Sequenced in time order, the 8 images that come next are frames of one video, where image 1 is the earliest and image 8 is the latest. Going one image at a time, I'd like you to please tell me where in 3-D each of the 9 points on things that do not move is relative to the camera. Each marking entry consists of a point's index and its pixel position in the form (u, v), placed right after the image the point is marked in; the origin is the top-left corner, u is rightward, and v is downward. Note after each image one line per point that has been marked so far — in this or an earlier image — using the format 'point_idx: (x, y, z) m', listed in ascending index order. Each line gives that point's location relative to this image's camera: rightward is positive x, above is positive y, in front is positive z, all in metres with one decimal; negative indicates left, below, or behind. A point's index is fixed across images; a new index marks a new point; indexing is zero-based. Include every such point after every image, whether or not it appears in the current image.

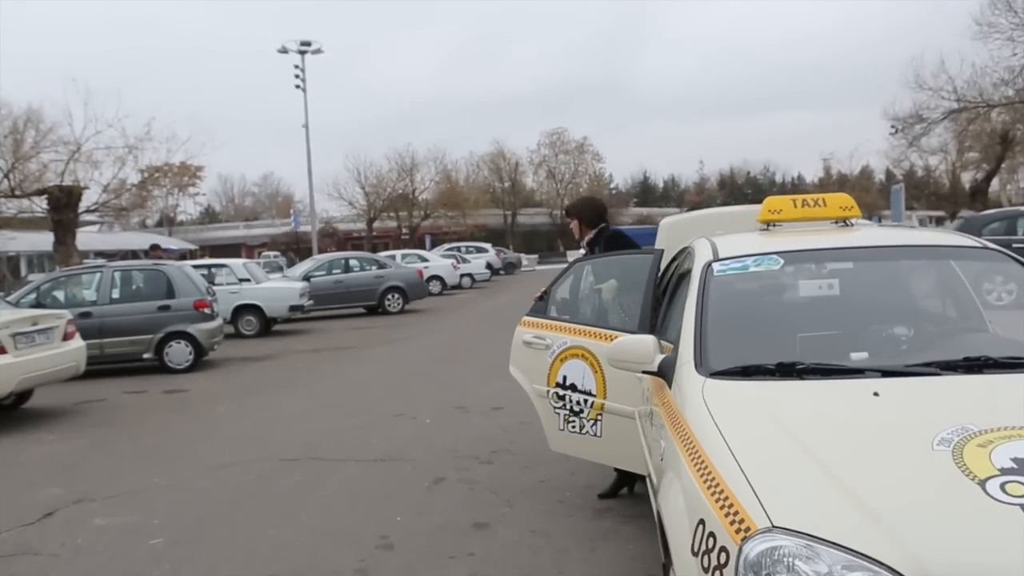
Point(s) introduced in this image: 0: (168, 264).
0: (-5.2, +0.4, +13.1) m
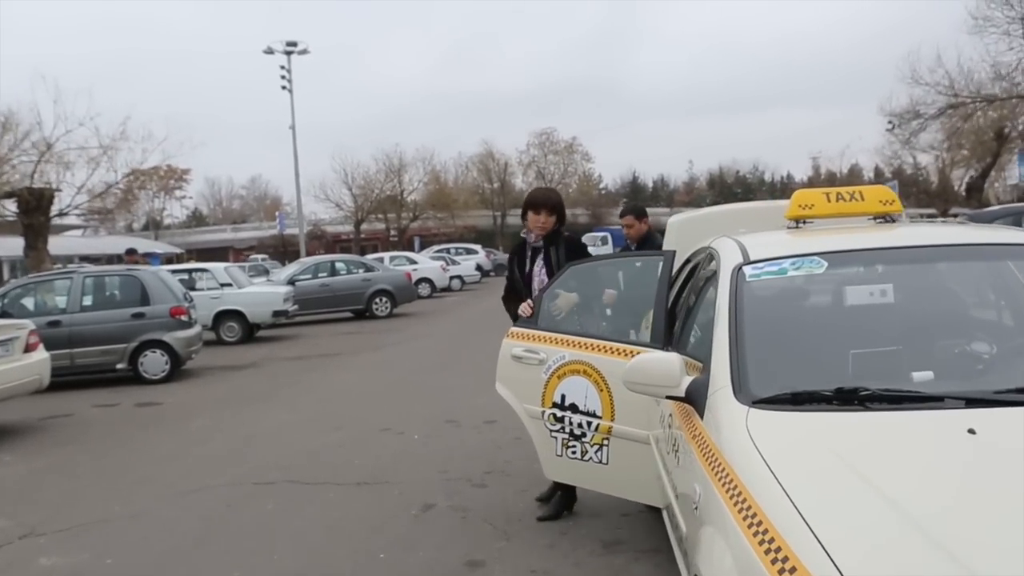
0: (-5.3, +0.3, +12.4) m
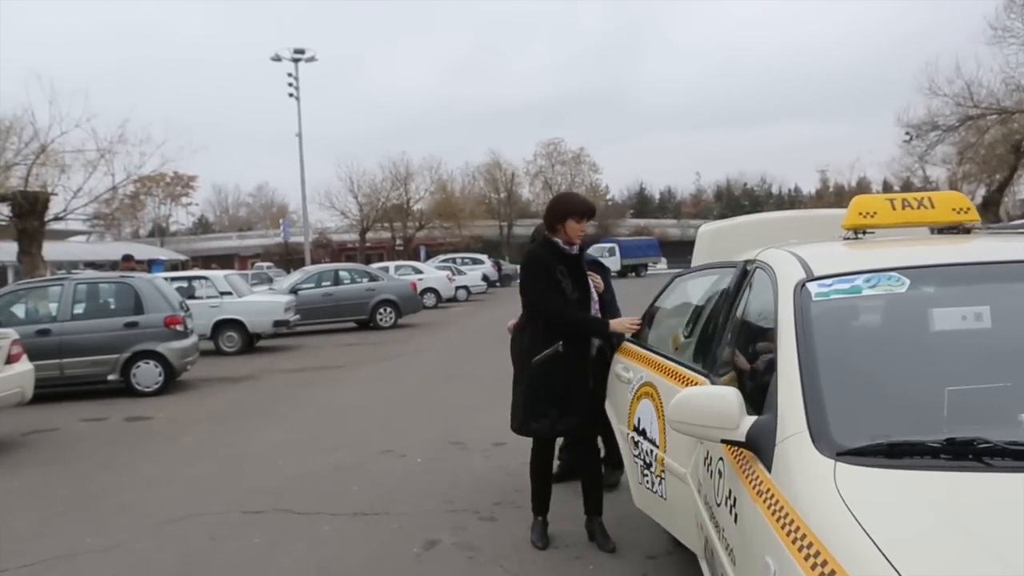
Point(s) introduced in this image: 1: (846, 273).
0: (-5.1, +0.2, +11.9) m
1: (+1.1, +0.1, +2.9) m
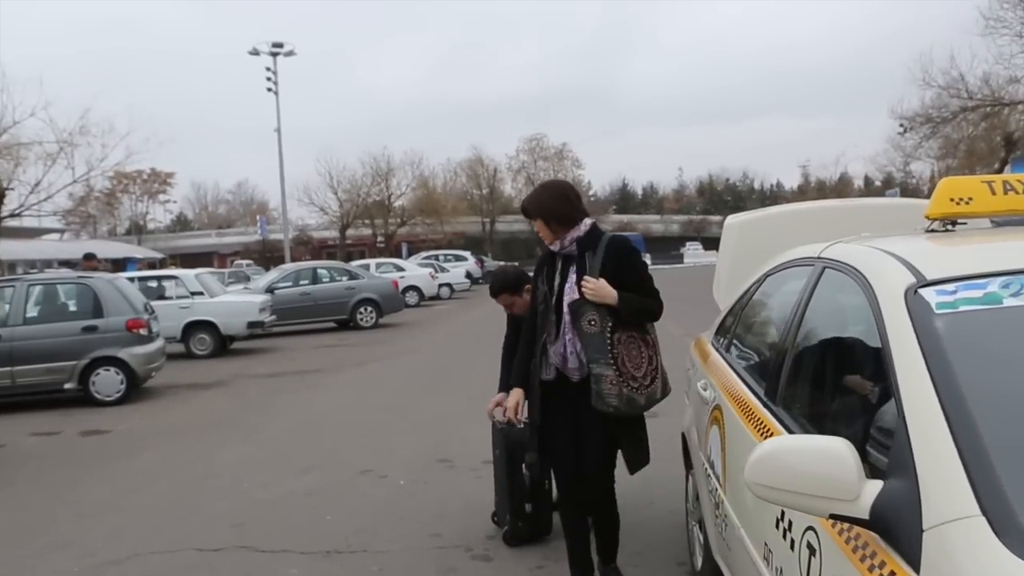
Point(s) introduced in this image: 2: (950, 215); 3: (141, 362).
0: (-5.3, +0.1, +11.1) m
1: (+1.2, 0.0, +2.2) m
2: (+1.5, +0.2, +3.0) m
3: (-4.8, -0.9, +11.2) m
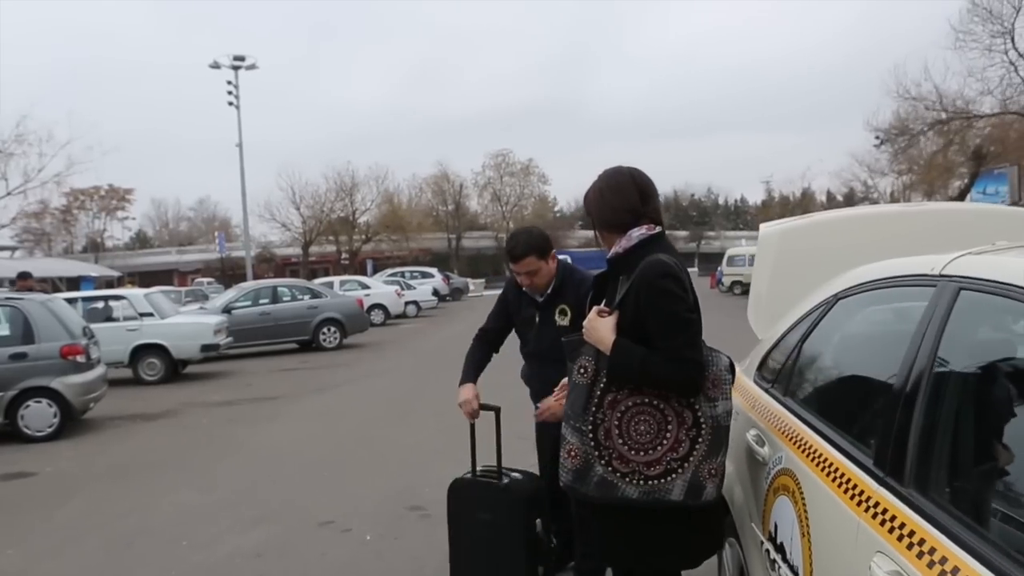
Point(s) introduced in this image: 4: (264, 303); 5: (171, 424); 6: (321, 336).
0: (-5.6, -0.1, +10.0) m
1: (+1.2, 0.0, +1.4) m
2: (+1.5, +0.2, +2.2) m
3: (-5.0, -1.2, +10.1) m
4: (-5.4, -0.3, +19.1) m
5: (-4.2, -1.7, +10.8) m
6: (-4.3, -1.1, +19.6) m
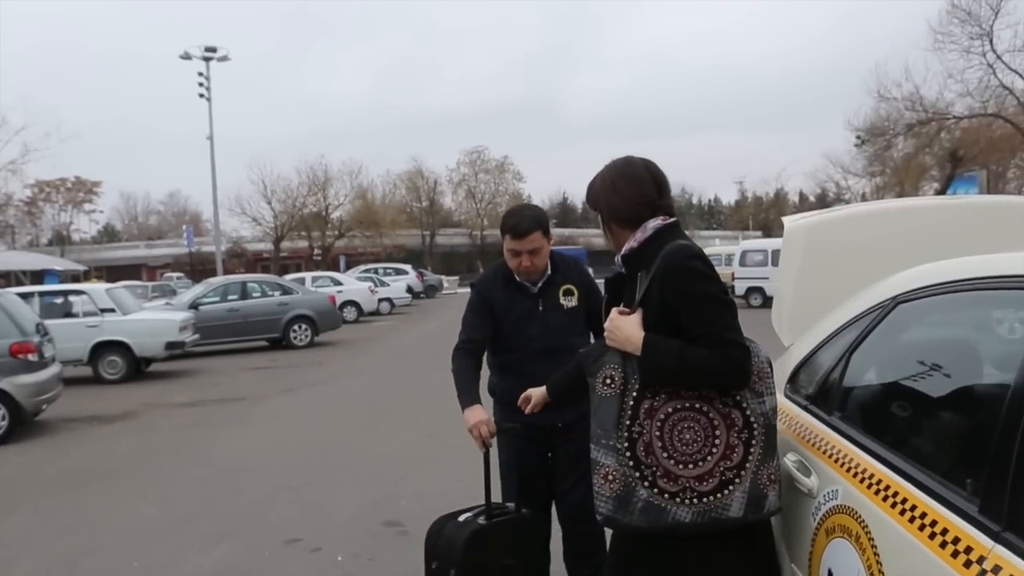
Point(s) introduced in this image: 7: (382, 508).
0: (-5.8, 0.0, +9.4) m
1: (+1.3, 0.0, +0.9) m
2: (+1.5, +0.2, +1.8) m
3: (-5.3, -1.1, +9.5) m
4: (-5.9, -0.2, +18.5) m
5: (-4.5, -1.6, +10.2) m
6: (-4.8, -1.0, +19.0) m
7: (-0.9, -1.5, +6.1) m
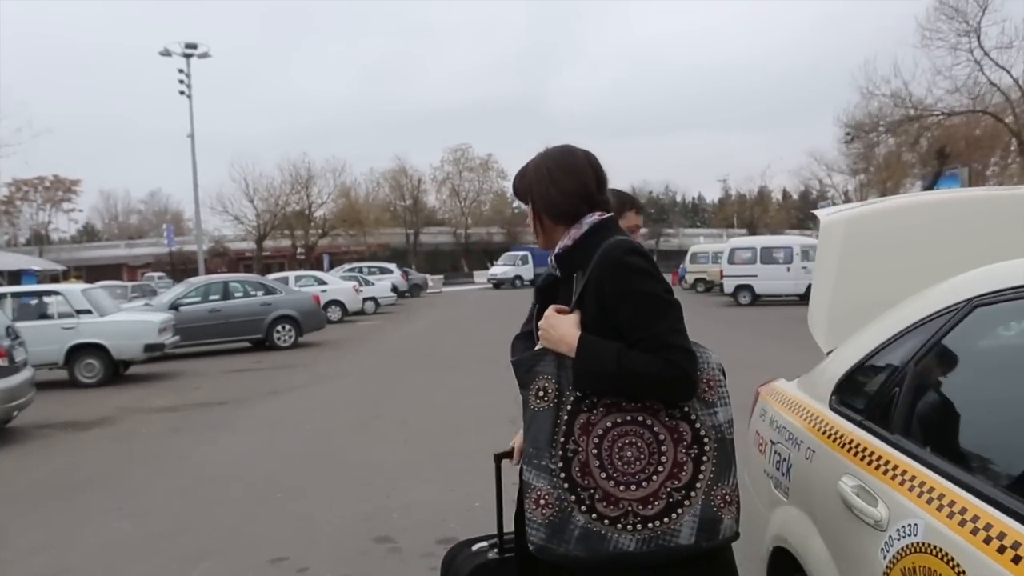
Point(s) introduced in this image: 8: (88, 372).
0: (-5.9, -0.1, +8.9) m
1: (+1.3, 0.0, +0.6) m
2: (+1.6, +0.2, +1.4) m
3: (-5.3, -1.2, +9.1) m
4: (-6.2, -0.2, +18.0) m
5: (-4.6, -1.6, +9.8) m
6: (-5.0, -1.0, +18.6) m
7: (-0.9, -1.5, +5.7) m
8: (-6.8, -1.3, +13.9) m
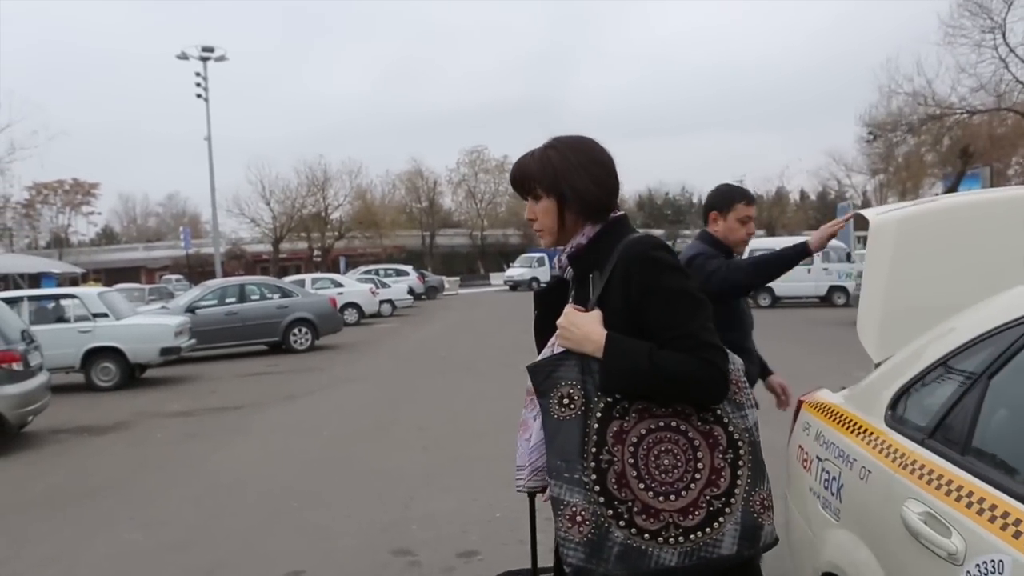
0: (-5.7, -0.1, +8.8) m
1: (+1.4, -0.1, +0.4) m
2: (+1.7, +0.1, +1.2) m
3: (-5.1, -1.2, +9.0) m
4: (-5.8, -0.3, +17.9) m
5: (-4.3, -1.7, +9.7) m
6: (-4.7, -1.1, +18.5) m
7: (-0.8, -1.6, +5.5) m
8: (-6.5, -1.4, +13.8) m
